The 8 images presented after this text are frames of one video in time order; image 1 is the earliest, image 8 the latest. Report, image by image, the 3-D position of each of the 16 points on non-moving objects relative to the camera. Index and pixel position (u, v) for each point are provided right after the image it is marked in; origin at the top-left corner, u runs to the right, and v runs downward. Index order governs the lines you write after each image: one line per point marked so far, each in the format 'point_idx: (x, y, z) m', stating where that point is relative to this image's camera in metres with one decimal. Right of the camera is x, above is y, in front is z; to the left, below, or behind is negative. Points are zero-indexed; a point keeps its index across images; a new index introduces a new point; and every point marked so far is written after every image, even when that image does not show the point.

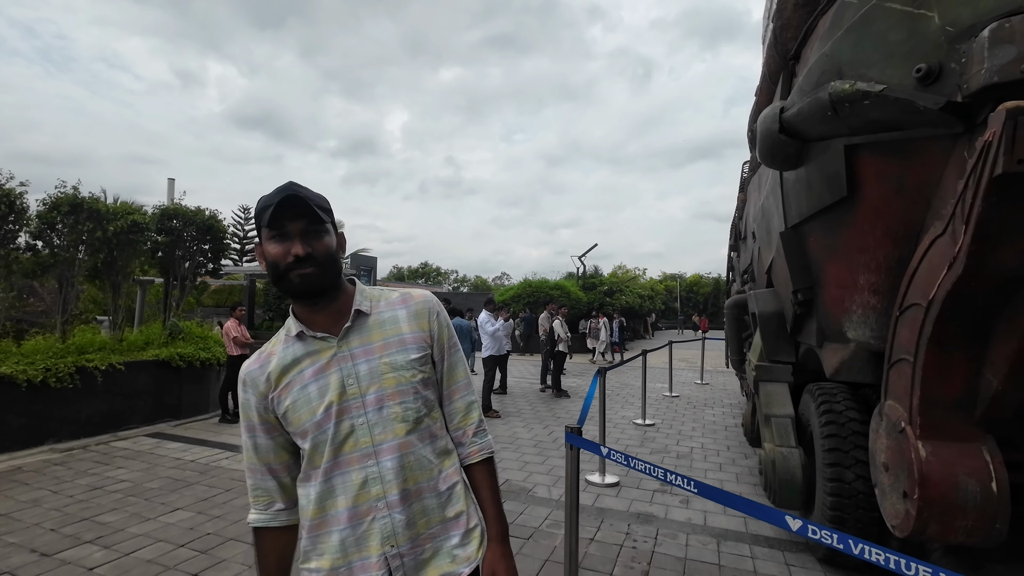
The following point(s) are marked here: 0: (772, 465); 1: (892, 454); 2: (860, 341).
0: (+1.9, -1.3, +3.7) m
1: (+1.9, -0.8, +2.6) m
2: (+2.0, -0.3, +3.0) m
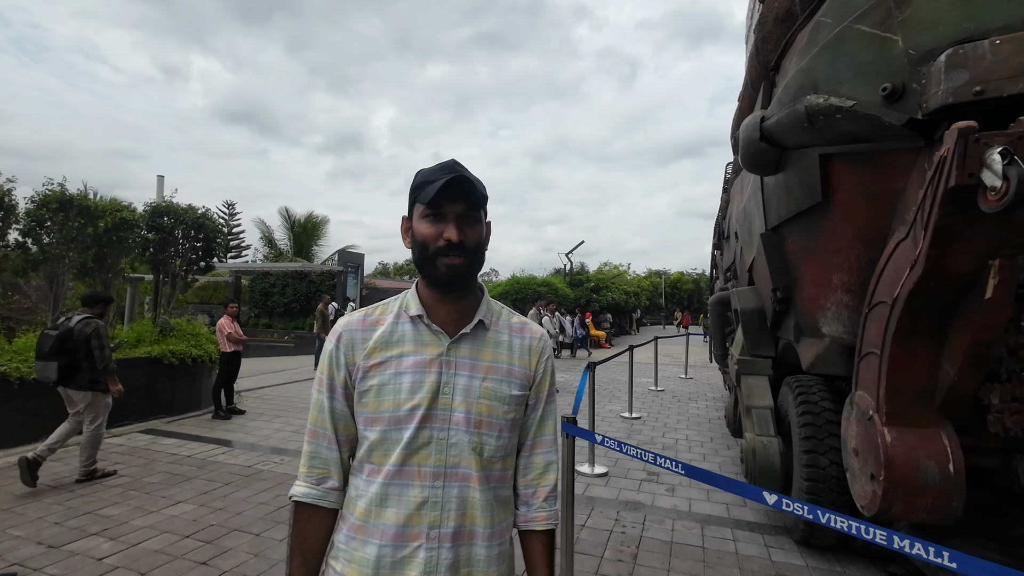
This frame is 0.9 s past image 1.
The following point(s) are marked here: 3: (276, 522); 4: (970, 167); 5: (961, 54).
0: (+1.8, -1.2, +4.0) m
1: (+1.9, -0.8, +2.8) m
2: (+2.0, -0.3, +3.3) m
3: (-1.8, -1.8, +4.0) m
4: (+1.7, +0.4, +1.9) m
5: (+1.7, +0.9, +2.0) m
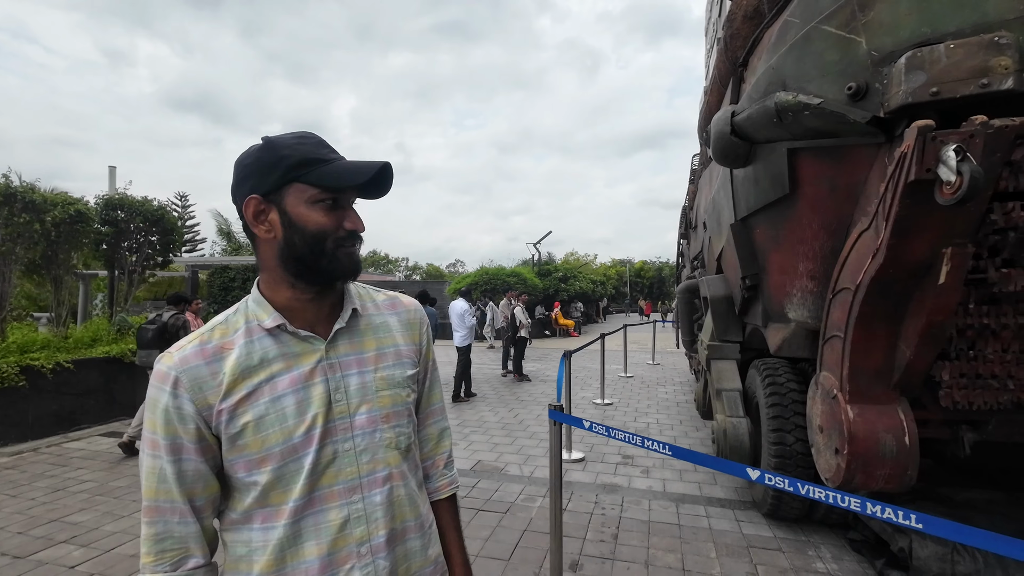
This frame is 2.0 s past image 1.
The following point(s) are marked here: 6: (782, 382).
0: (+1.7, -1.2, +4.2) m
1: (+1.8, -0.7, +3.0) m
2: (+1.9, -0.2, +3.4) m
3: (-1.9, -1.8, +4.0) m
4: (+1.6, +0.5, +2.1) m
5: (+1.7, +0.9, +2.2) m
6: (+2.0, -0.7, +3.9) m
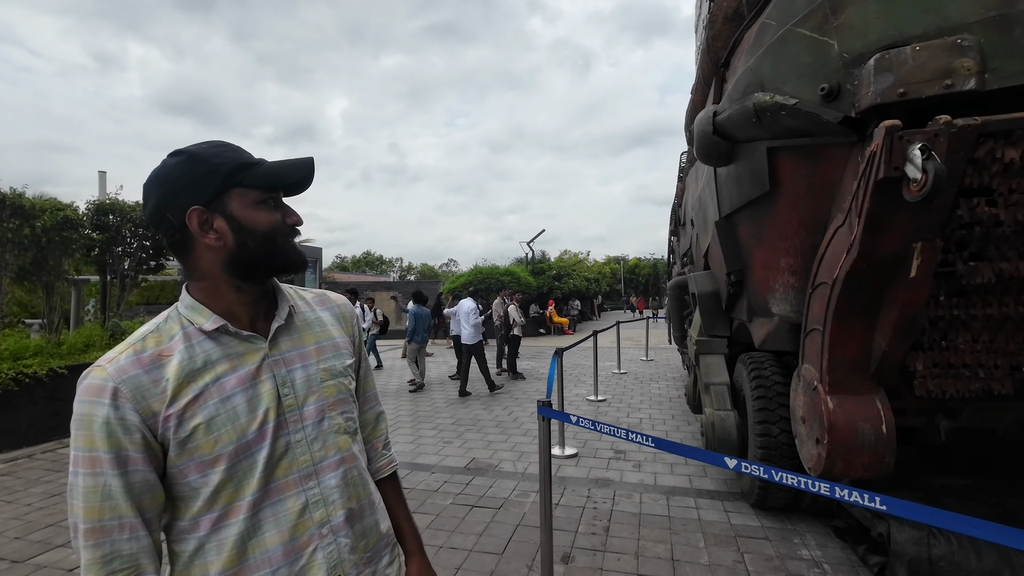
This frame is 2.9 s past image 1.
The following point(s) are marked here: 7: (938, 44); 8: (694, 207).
0: (+1.6, -1.1, +4.2) m
1: (+1.7, -0.7, +3.1) m
2: (+1.8, -0.2, +3.5) m
3: (-2.0, -1.8, +4.1) m
4: (+1.6, +0.5, +2.1) m
5: (+1.6, +1.0, +2.2) m
6: (+1.9, -0.7, +3.9) m
7: (+1.7, +1.0, +2.1) m
8: (+1.8, +0.8, +5.3) m
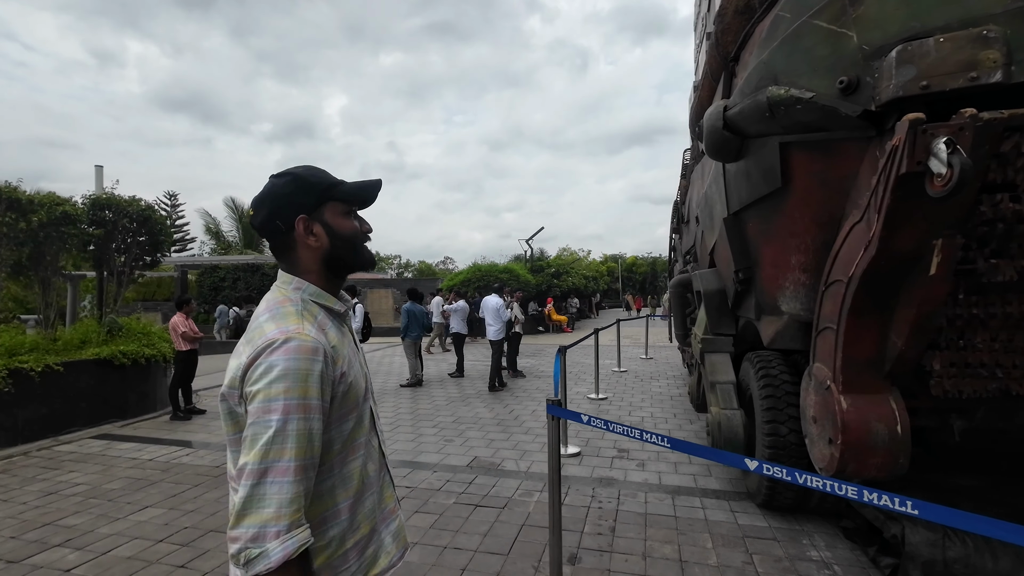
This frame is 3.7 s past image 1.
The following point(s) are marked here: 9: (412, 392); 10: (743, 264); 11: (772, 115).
0: (+1.6, -1.1, +4.2) m
1: (+1.8, -0.7, +3.1) m
2: (+1.8, -0.2, +3.5) m
3: (-2.0, -1.8, +4.0) m
4: (+1.6, +0.5, +2.1) m
5: (+1.6, +1.0, +2.2) m
6: (+2.0, -0.6, +3.9) m
7: (+1.8, +1.0, +2.1) m
8: (+1.9, +0.8, +5.3) m
9: (-1.7, -1.7, +8.8) m
10: (+1.7, +0.2, +3.9) m
11: (+1.5, +1.0, +3.0) m
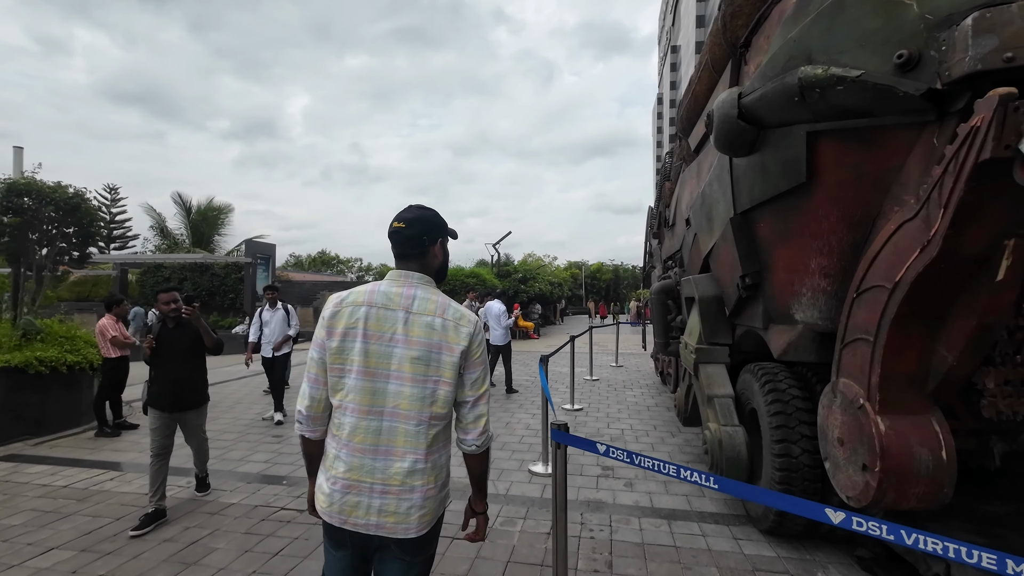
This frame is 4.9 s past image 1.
0: (+1.5, -1.1, +3.9) m
1: (+1.7, -0.7, +2.7) m
2: (+1.8, -0.2, +3.2) m
3: (-2.1, -1.7, +3.4) m
4: (+1.7, +0.5, +1.8) m
5: (+1.7, +1.0, +1.9) m
6: (+1.9, -0.7, +3.6) m
7: (+1.8, +1.0, +1.8) m
8: (+1.7, +0.8, +5.0) m
9: (-2.1, -1.8, +8.2) m
10: (+1.6, +0.1, +3.6) m
11: (+1.5, +0.9, +2.6) m
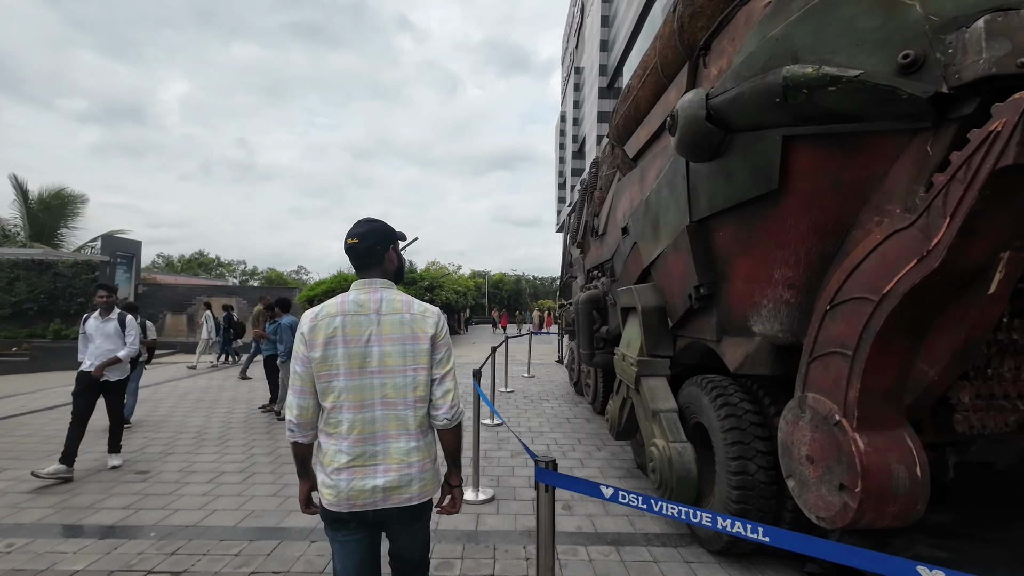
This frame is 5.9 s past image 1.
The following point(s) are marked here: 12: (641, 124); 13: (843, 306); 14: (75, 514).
0: (+1.1, -1.2, +3.7) m
1: (+1.5, -0.8, +2.6) m
2: (+1.5, -0.3, +3.1) m
3: (-2.3, -1.7, +2.5) m
4: (+1.7, +0.5, +1.7) m
5: (+1.7, +0.9, +1.8) m
6: (+1.5, -0.8, +3.5) m
7: (+1.8, +0.9, +1.7) m
8: (+1.1, +0.7, +4.8) m
9: (-3.3, -1.8, +7.2) m
10: (+1.3, +0.1, +3.5) m
11: (+1.3, +0.9, +2.5) m
12: (+1.1, +1.4, +4.7) m
13: (+1.6, -0.1, +2.5) m
14: (-3.2, -1.7, +3.9) m
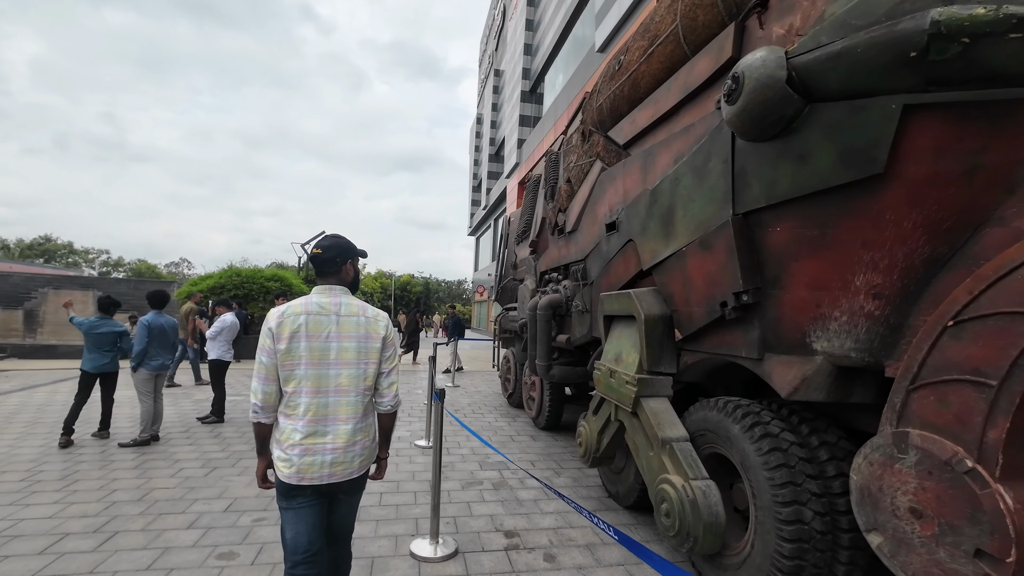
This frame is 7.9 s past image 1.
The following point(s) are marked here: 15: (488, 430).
0: (+1.0, -1.3, +3.0) m
1: (+1.7, -0.8, +2.1) m
2: (+1.6, -0.3, +2.5) m
3: (-2.1, -1.7, +1.2) m
4: (+2.0, +0.4, +1.2) m
5: (+2.0, +0.9, +1.3) m
6: (+1.5, -0.8, +2.9) m
7: (+2.2, +0.9, +1.3) m
8: (+0.9, +0.6, +4.2) m
9: (-4.0, -1.8, +5.6) m
10: (+1.3, 0.0, +2.9) m
11: (+1.5, +0.9, +1.9) m
12: (+1.0, +1.4, +4.0) m
13: (+1.8, -0.1, +2.0) m
14: (-3.3, -1.6, +2.4) m
15: (-0.4, -2.0, +7.3) m
